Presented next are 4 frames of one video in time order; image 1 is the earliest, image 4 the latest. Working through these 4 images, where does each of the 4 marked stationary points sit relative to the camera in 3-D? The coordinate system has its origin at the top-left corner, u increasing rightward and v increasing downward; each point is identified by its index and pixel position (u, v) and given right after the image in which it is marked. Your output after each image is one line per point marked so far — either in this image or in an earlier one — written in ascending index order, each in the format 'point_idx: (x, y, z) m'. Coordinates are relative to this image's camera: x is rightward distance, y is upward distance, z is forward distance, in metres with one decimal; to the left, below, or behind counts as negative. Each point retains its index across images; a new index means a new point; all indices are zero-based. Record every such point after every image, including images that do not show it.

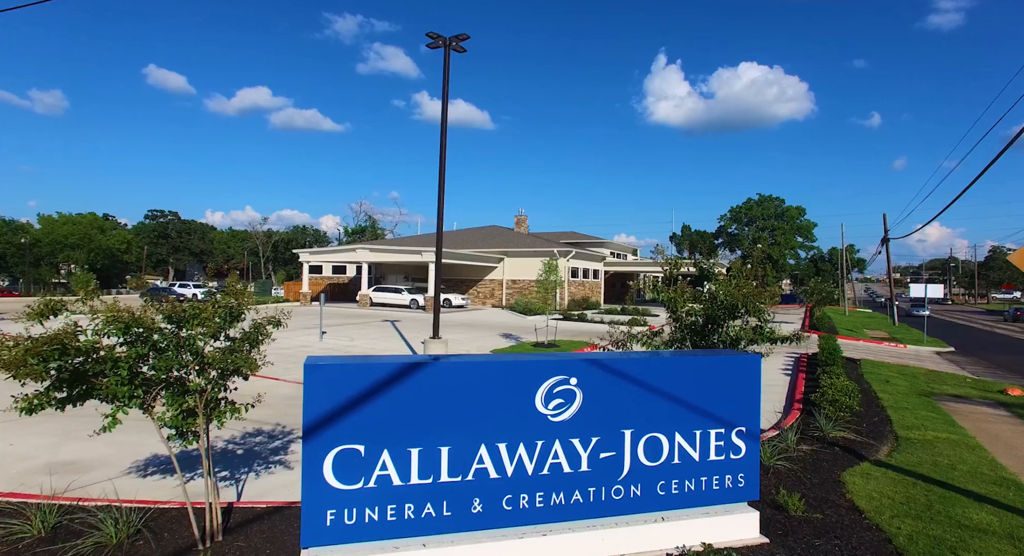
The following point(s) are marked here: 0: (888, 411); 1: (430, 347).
0: (+4.7, -1.7, +7.4) m
1: (-1.6, -1.4, +11.6) m
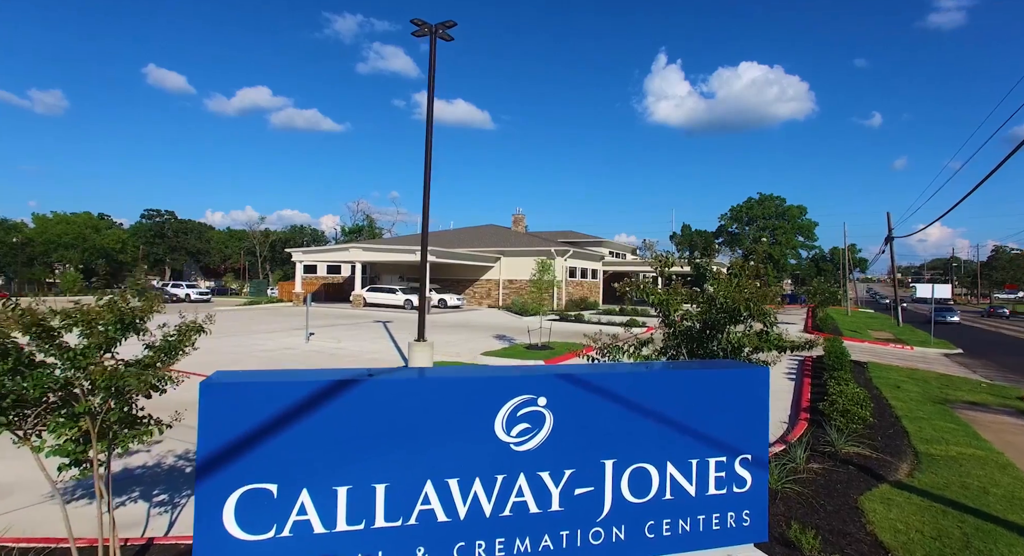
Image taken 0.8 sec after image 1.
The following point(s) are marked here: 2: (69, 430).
0: (+4.5, -1.7, +6.8) m
1: (-1.8, -1.4, +11.0) m
2: (-2.1, -0.7, +2.8) m
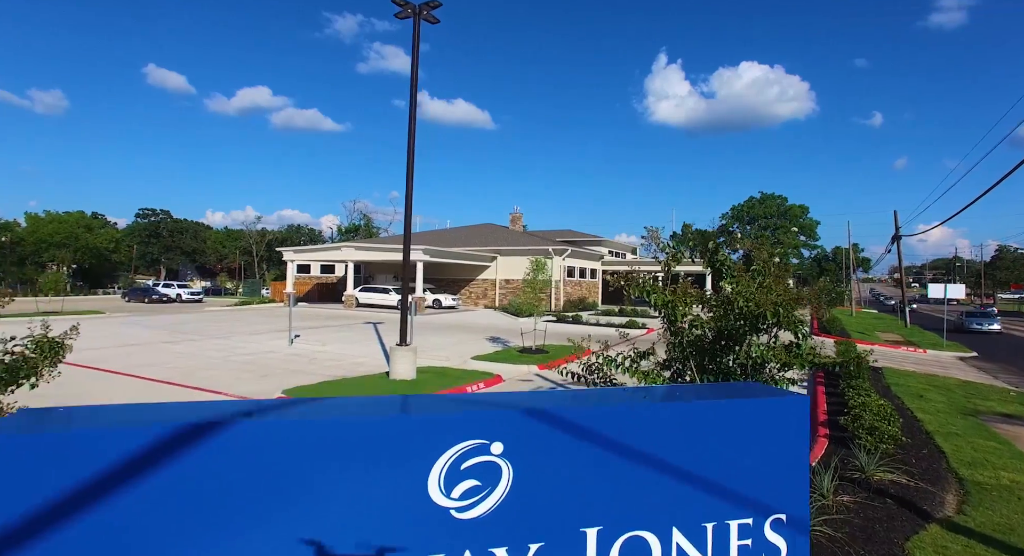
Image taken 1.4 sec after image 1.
0: (+4.4, -1.7, +6.0) m
1: (-2.0, -1.4, +10.2) m
2: (-2.3, -0.7, +2.0) m
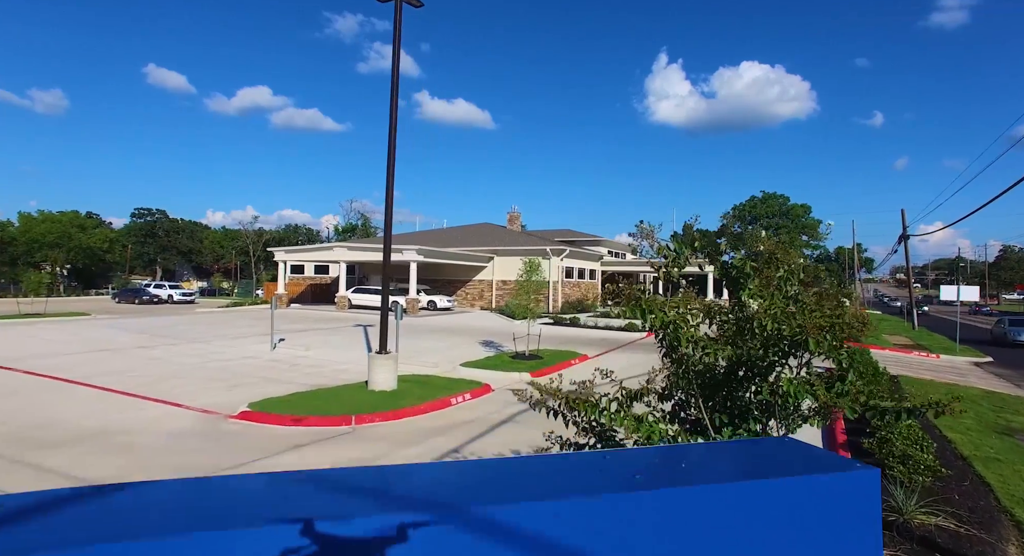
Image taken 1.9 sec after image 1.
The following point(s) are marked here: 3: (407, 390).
0: (+4.2, -1.7, +5.3) m
1: (-2.2, -1.4, +9.4) m
2: (-2.5, -0.7, +1.2) m
3: (-1.7, -1.8, +9.7) m
